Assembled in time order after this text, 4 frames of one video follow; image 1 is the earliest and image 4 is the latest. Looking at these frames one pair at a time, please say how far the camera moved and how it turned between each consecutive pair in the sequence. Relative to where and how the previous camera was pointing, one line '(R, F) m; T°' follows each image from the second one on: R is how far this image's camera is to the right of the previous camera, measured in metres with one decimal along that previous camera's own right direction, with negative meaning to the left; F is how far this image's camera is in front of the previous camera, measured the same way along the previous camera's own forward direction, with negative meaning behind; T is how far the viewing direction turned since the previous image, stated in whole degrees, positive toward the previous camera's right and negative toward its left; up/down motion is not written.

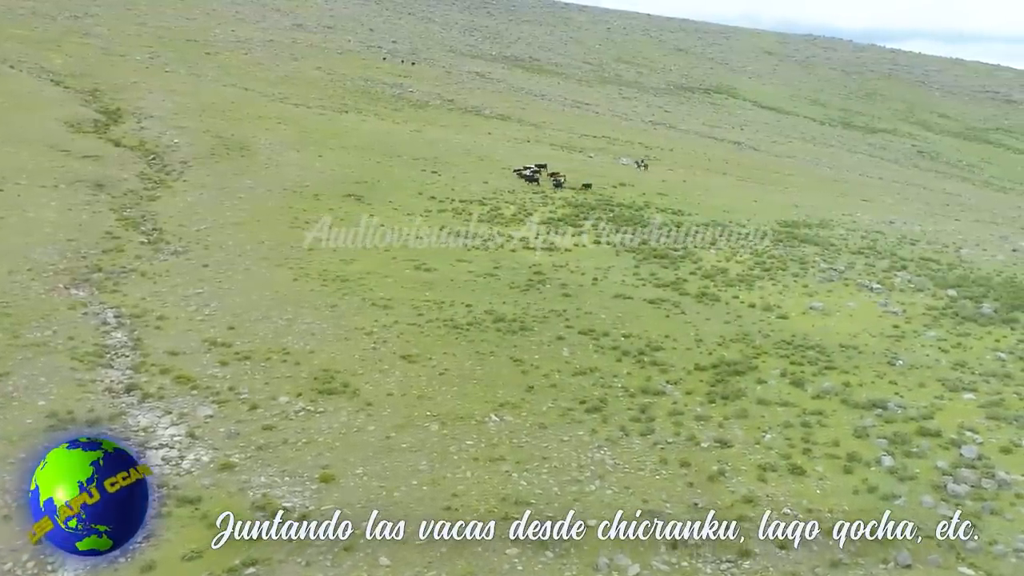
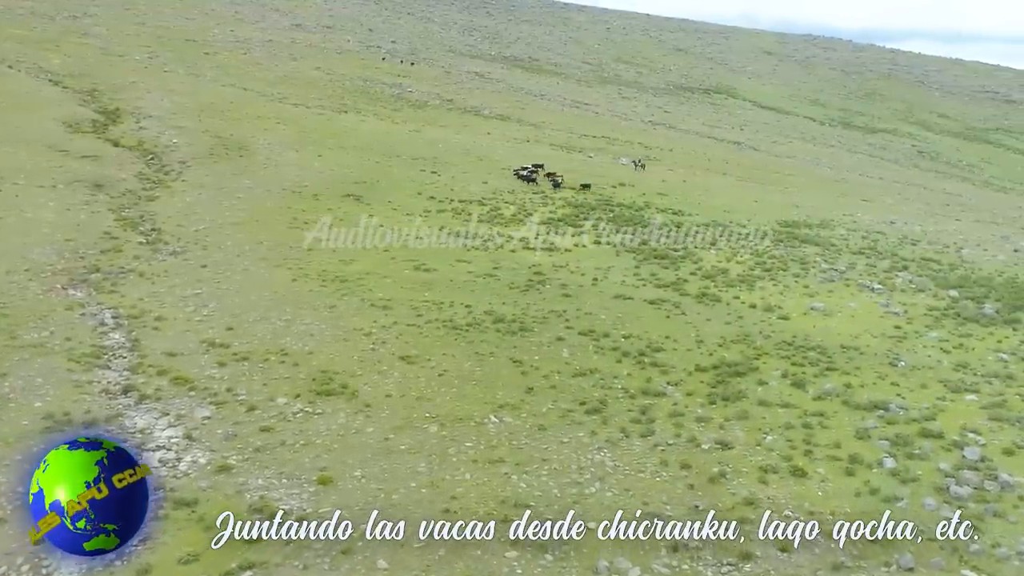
(0.0, +0.1) m; 0°
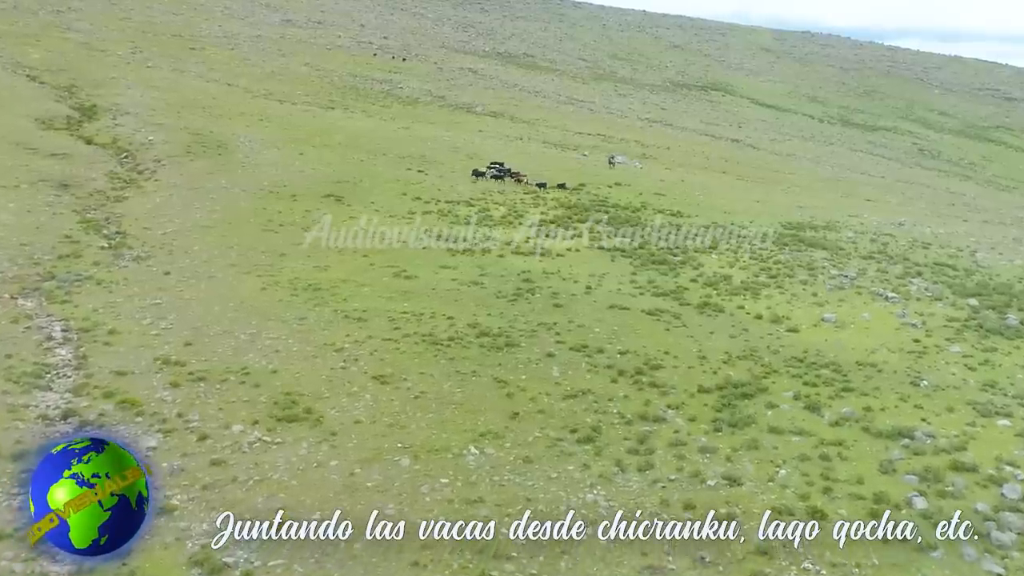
(+0.3, +1.8) m; 0°
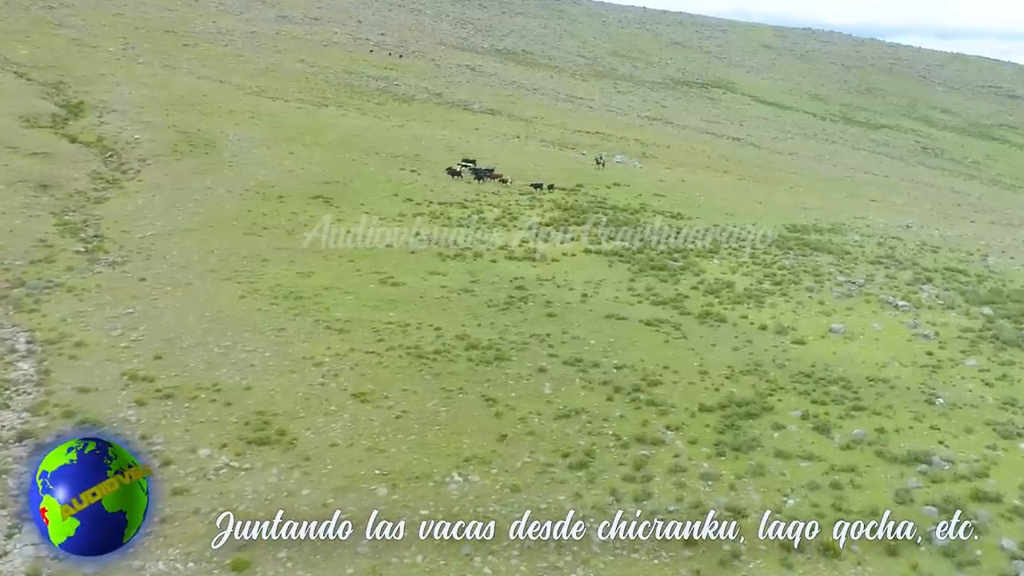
(+0.2, +1.1) m; 0°
